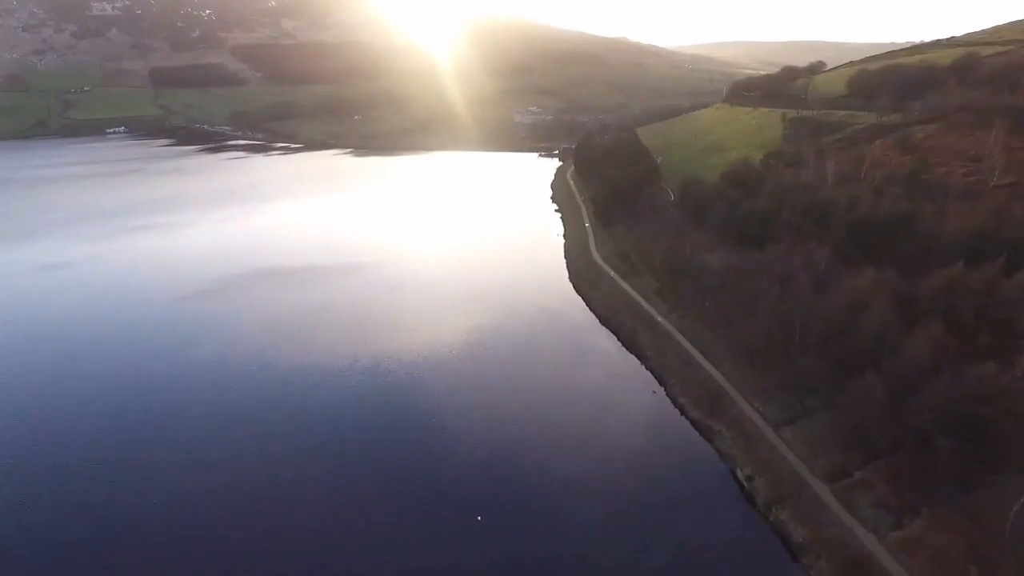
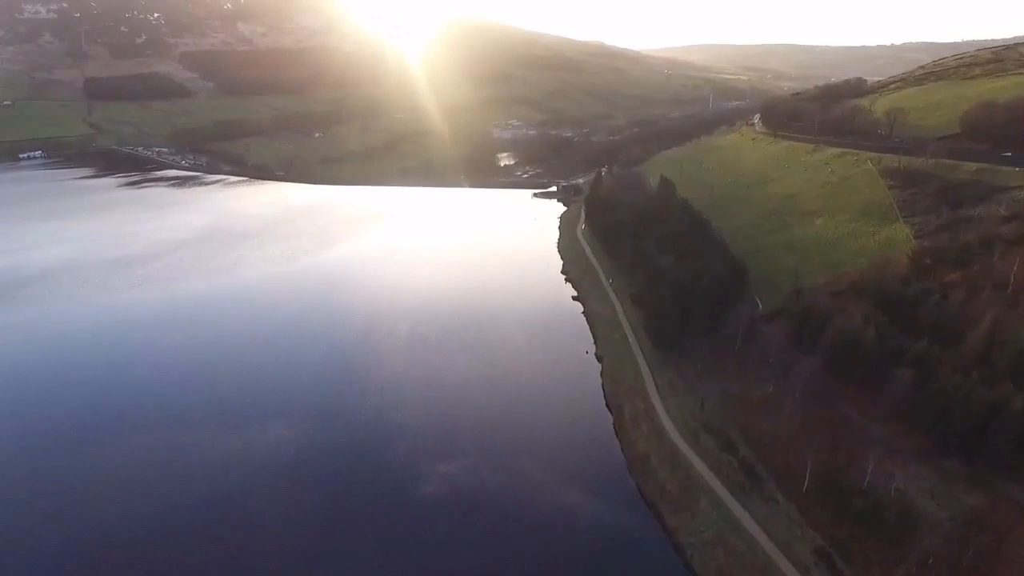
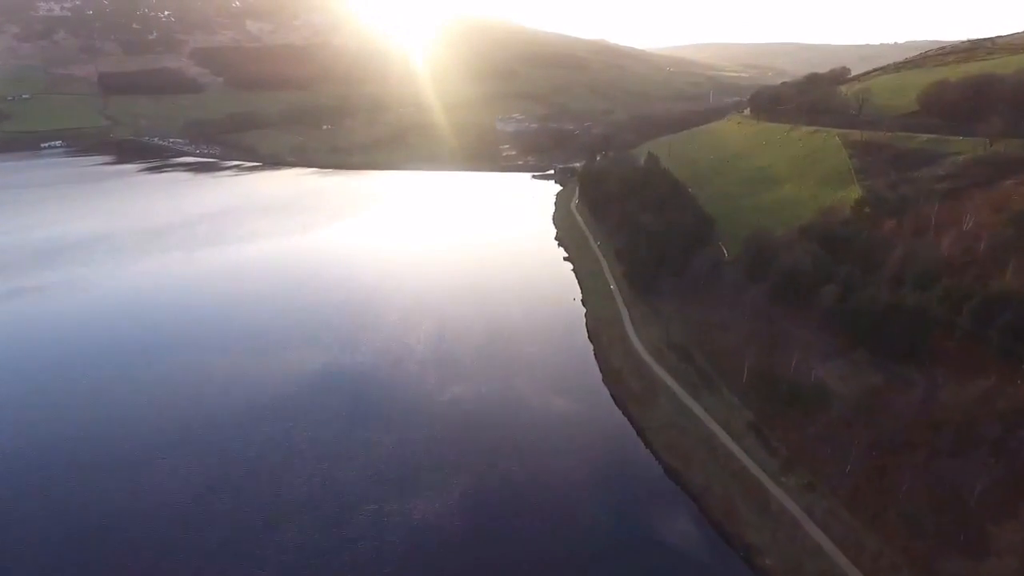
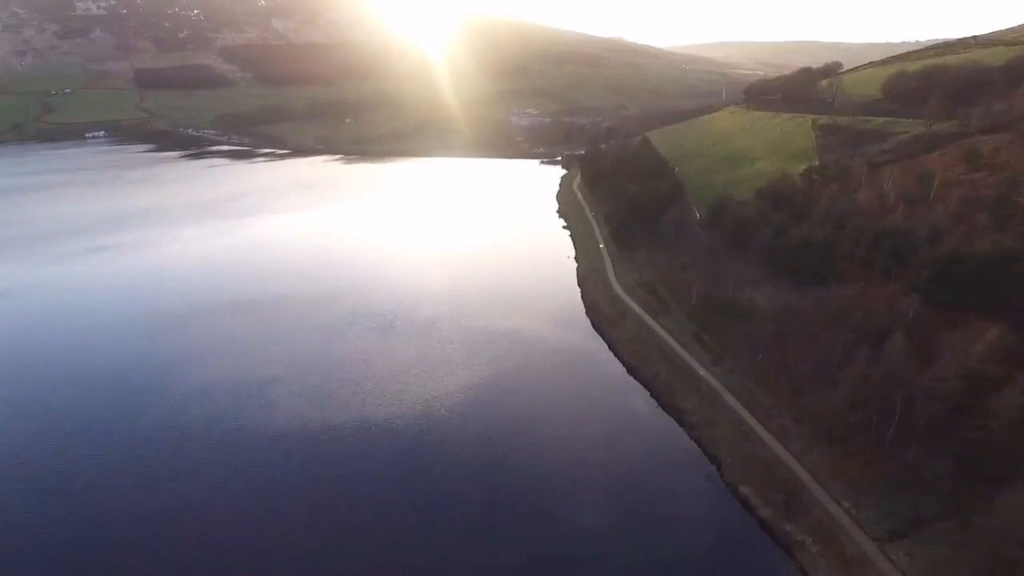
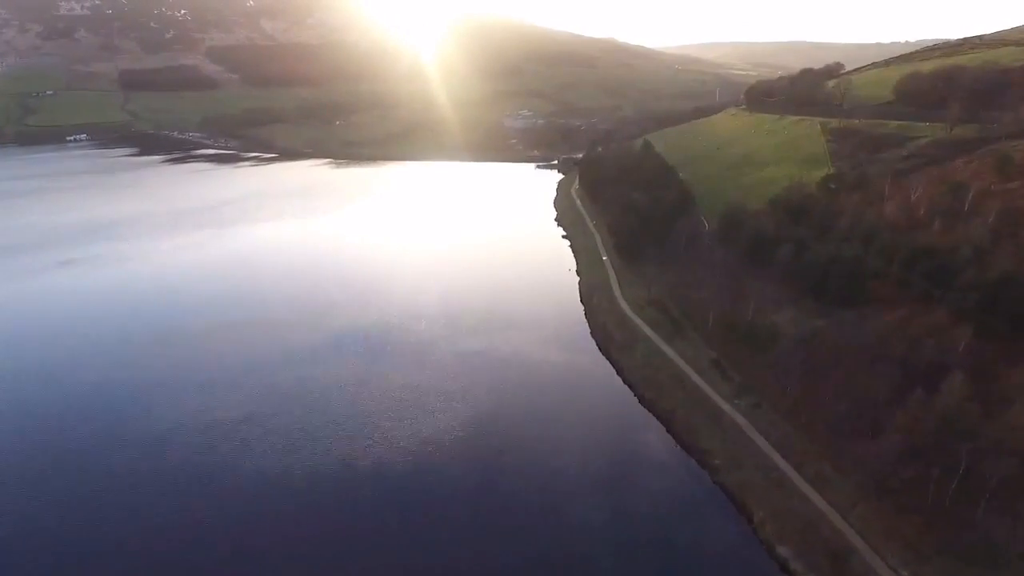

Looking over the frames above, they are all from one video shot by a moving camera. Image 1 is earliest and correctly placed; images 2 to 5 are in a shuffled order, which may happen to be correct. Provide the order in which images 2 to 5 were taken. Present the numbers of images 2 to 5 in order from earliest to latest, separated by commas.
4, 5, 3, 2
